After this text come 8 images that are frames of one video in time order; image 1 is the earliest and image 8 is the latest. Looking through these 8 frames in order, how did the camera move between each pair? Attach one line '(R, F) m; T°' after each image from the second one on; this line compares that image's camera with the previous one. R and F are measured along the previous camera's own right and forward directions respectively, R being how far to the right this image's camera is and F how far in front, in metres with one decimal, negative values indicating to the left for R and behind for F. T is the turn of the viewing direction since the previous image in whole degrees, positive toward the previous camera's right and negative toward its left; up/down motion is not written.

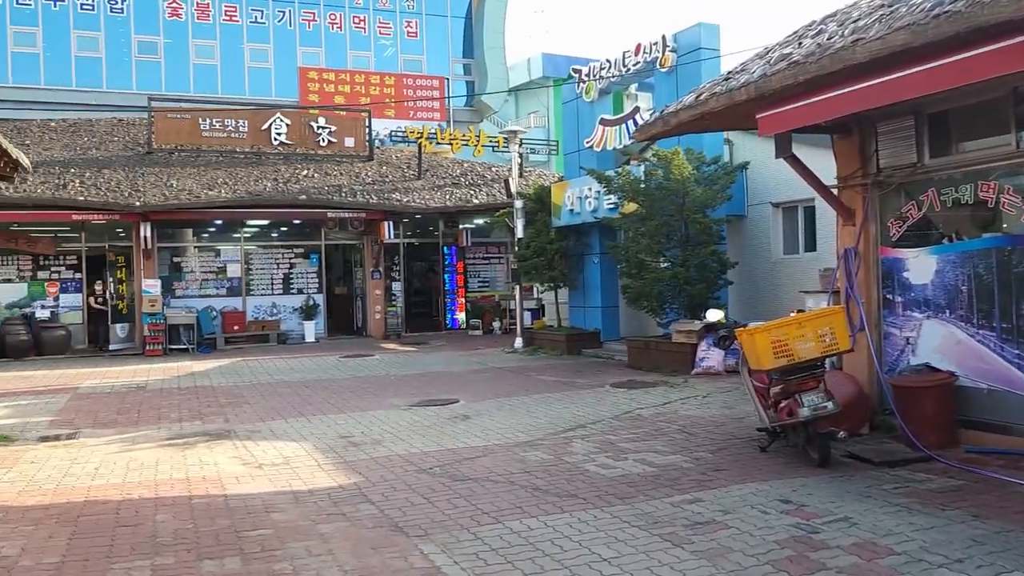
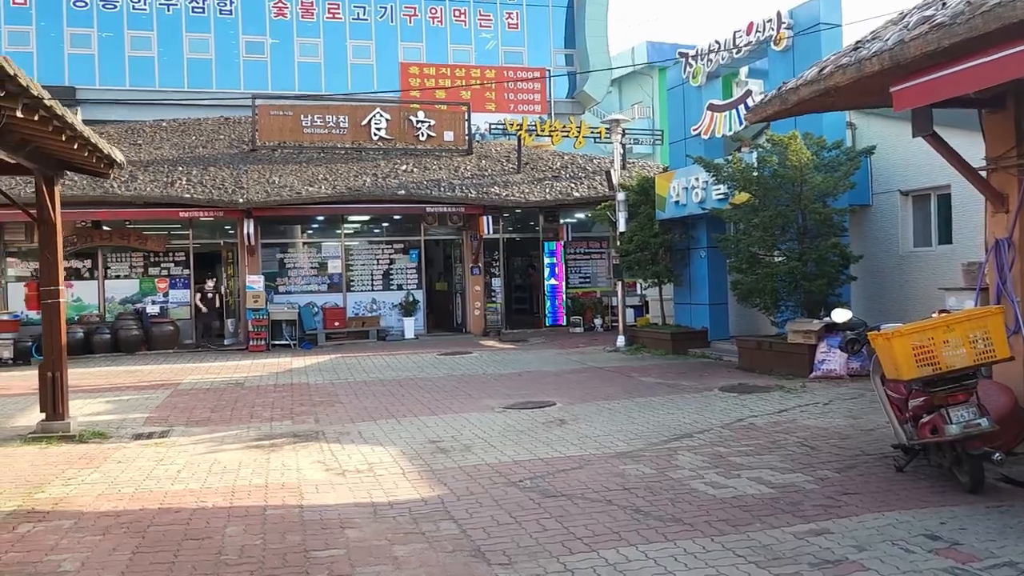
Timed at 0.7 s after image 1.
(0.0, +0.6) m; -7°
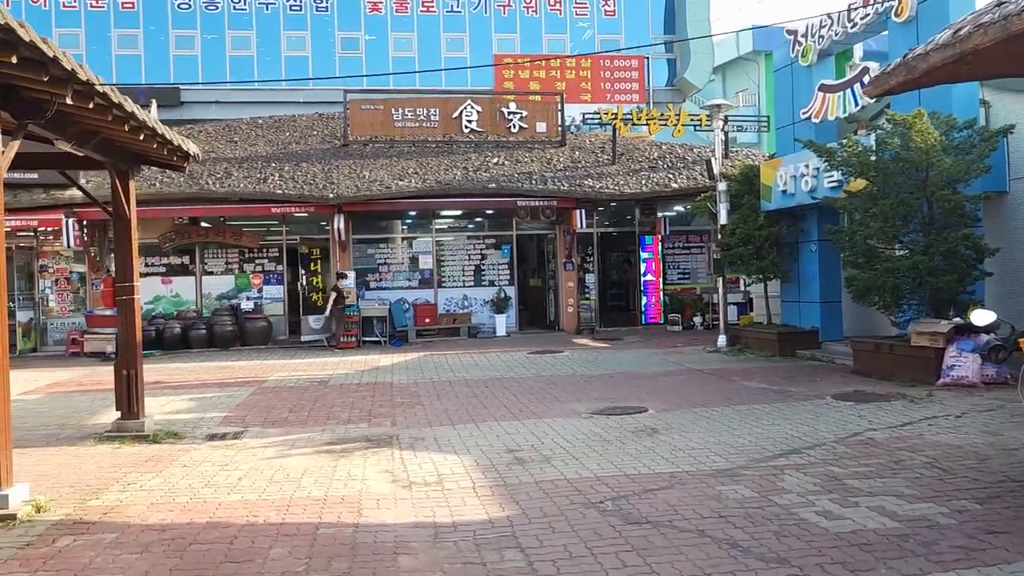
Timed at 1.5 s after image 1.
(+0.1, +0.6) m; -7°
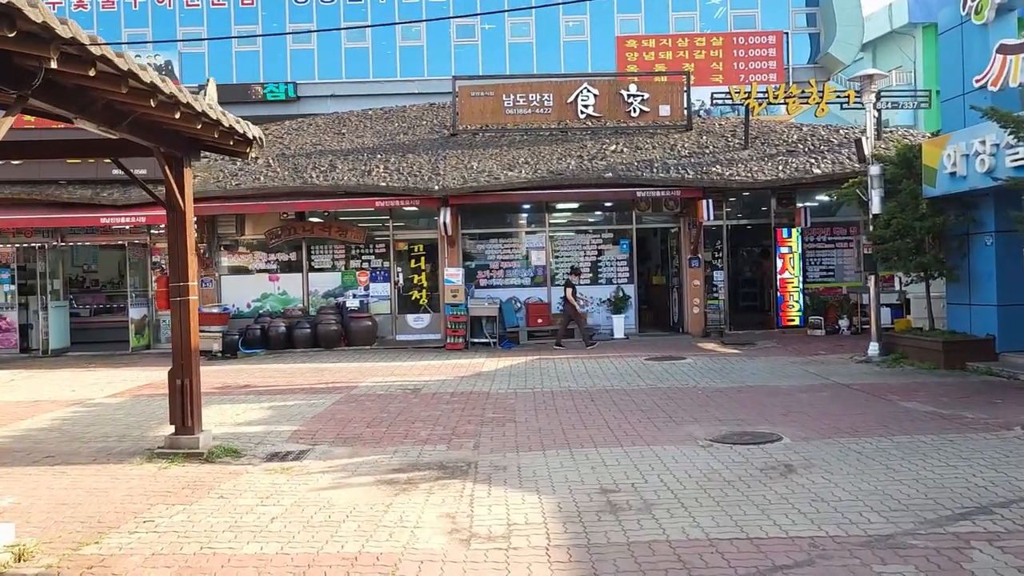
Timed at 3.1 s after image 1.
(+0.3, +1.3) m; -9°
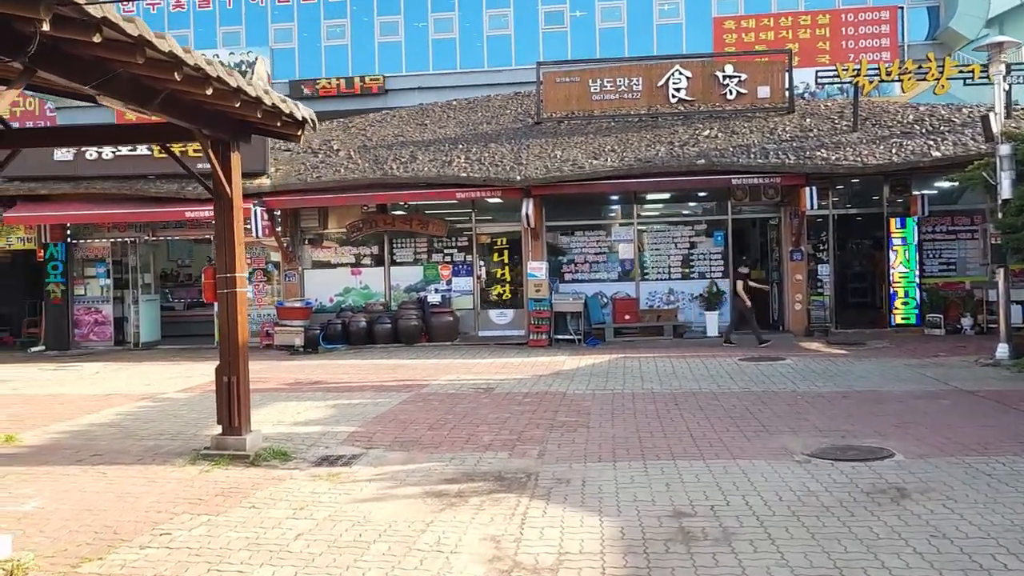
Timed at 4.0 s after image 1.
(+0.2, +0.7) m; -7°
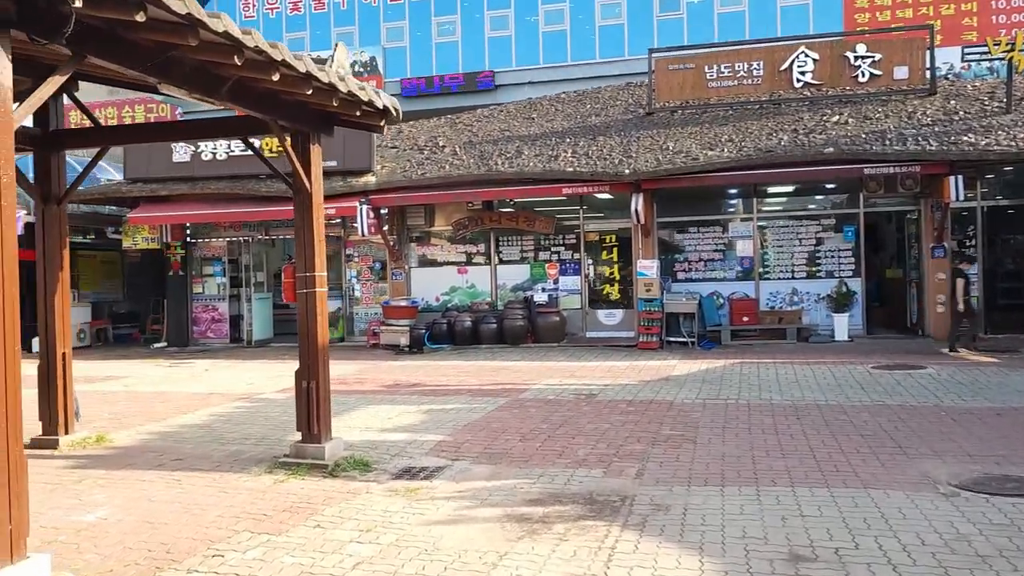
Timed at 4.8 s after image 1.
(+0.2, +0.6) m; -8°
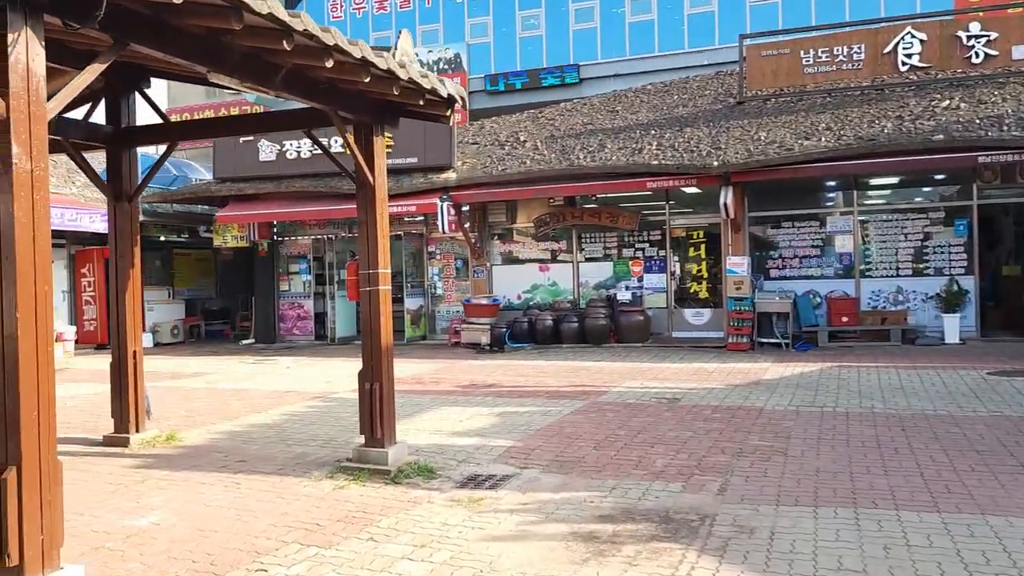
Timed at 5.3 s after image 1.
(+0.1, +0.4) m; -6°
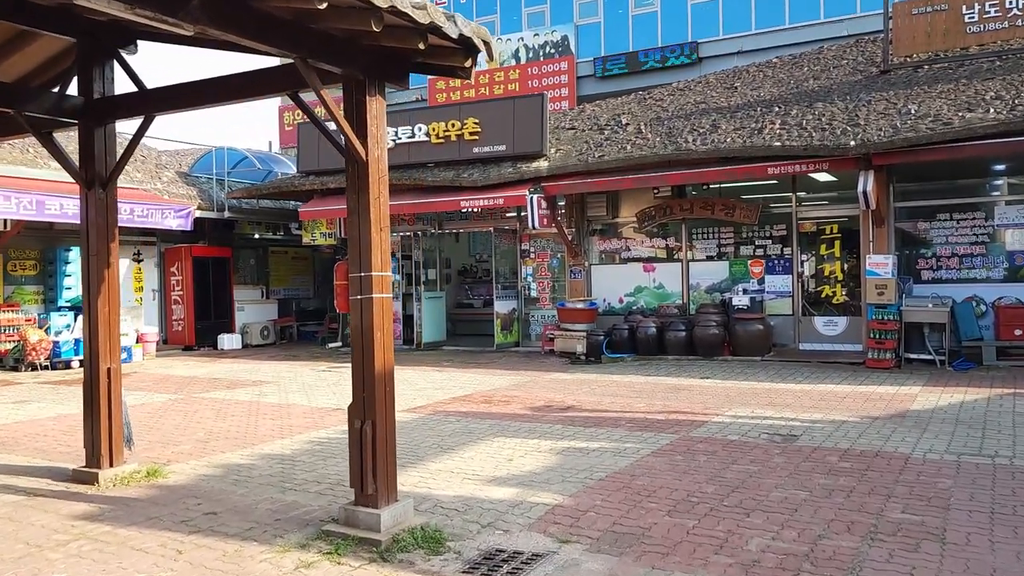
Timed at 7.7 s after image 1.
(+0.5, +1.7) m; -9°
